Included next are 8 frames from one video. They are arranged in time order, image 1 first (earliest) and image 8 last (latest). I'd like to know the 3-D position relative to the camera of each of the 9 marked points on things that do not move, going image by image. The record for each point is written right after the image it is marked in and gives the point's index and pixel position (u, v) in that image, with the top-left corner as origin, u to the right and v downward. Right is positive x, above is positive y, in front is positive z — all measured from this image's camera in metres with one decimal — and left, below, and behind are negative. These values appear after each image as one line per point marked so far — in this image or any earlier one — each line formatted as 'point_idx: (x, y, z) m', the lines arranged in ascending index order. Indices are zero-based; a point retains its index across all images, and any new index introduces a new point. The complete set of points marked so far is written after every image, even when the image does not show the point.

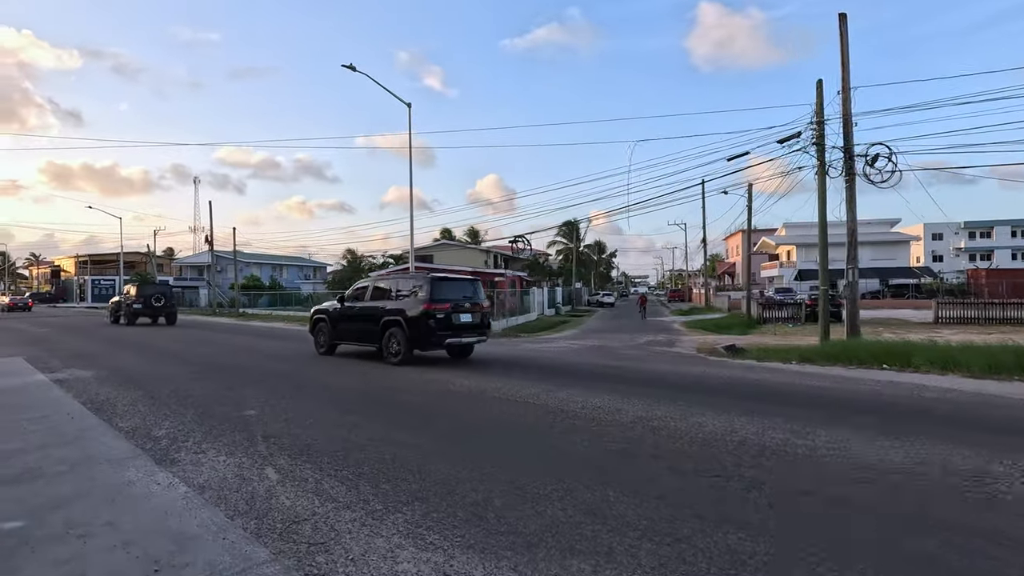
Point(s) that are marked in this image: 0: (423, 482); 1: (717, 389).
0: (-0.8, -1.8, +5.1) m
1: (+4.1, -2.0, +10.9) m
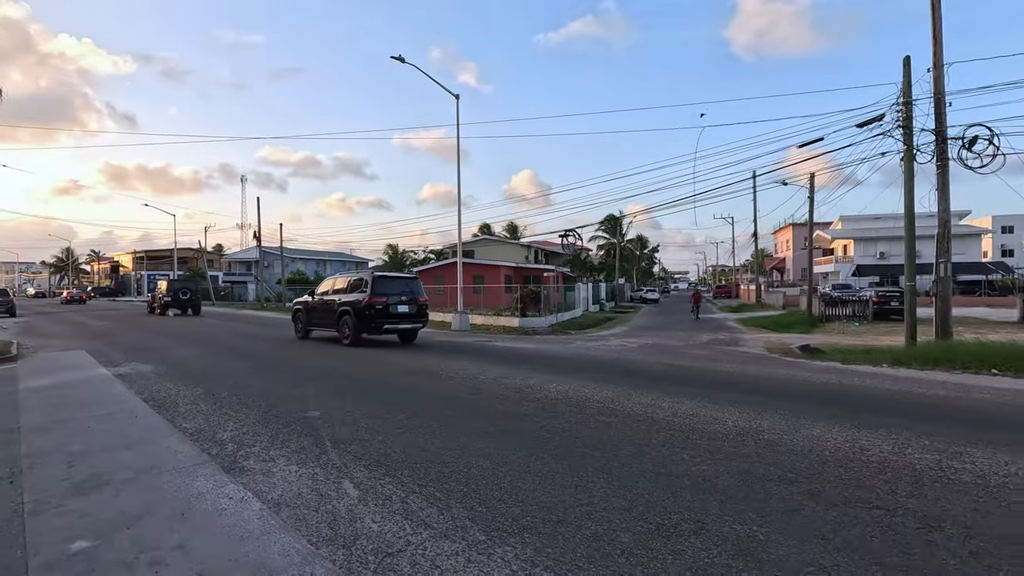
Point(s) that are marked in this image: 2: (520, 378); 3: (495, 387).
0: (+0.1, -1.8, +4.4) m
1: (+5.5, -2.0, +9.9) m
2: (+0.1, -1.8, +10.4) m
3: (-0.3, -1.8, +9.6) m
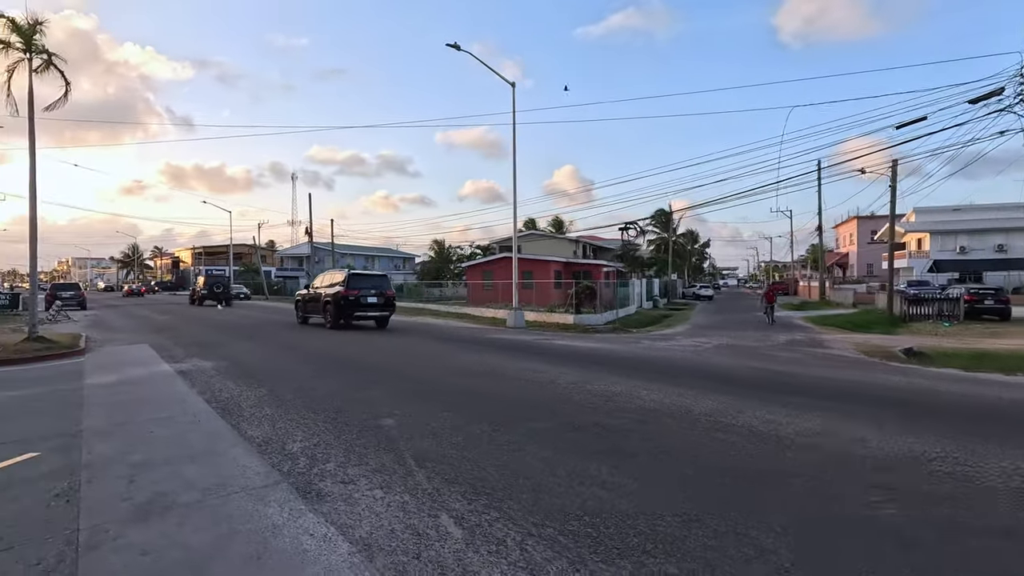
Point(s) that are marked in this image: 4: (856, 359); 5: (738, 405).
0: (+1.1, -1.7, +3.4) m
1: (+6.8, -1.9, +8.5) m
2: (+1.5, -1.7, +9.4) m
3: (+1.1, -1.7, +8.7) m
4: (+8.9, -1.9, +13.9) m
5: (+3.2, -1.7, +7.6) m
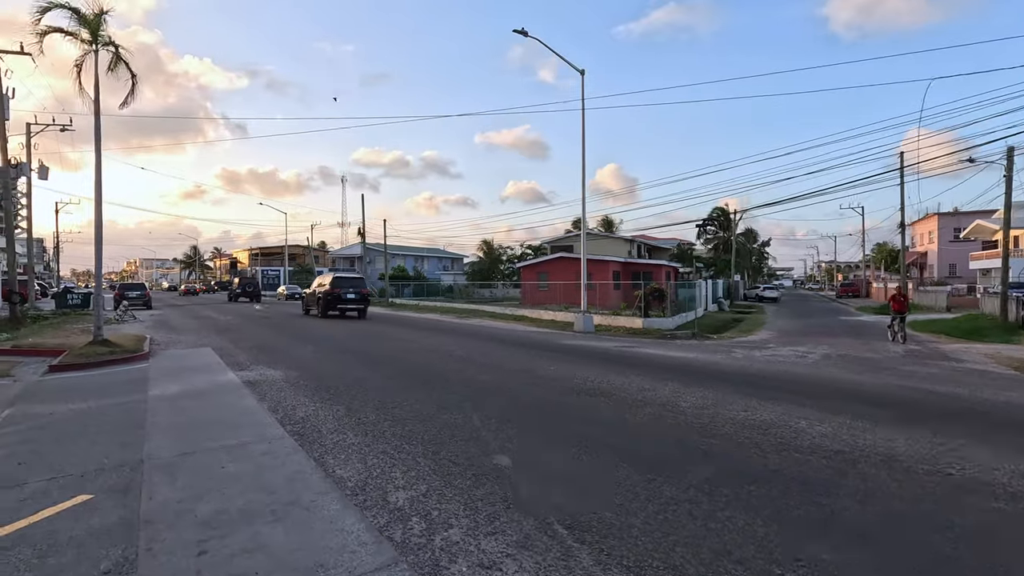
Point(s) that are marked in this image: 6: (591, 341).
0: (+2.3, -1.8, +1.8) m
1: (+8.4, -2.0, +6.4) m
2: (+3.2, -1.8, +7.8) m
3: (+2.7, -1.8, +7.1) m
4: (+10.9, -2.0, +11.6) m
5: (+4.8, -1.8, +5.9) m
6: (+2.8, -1.9, +19.1) m
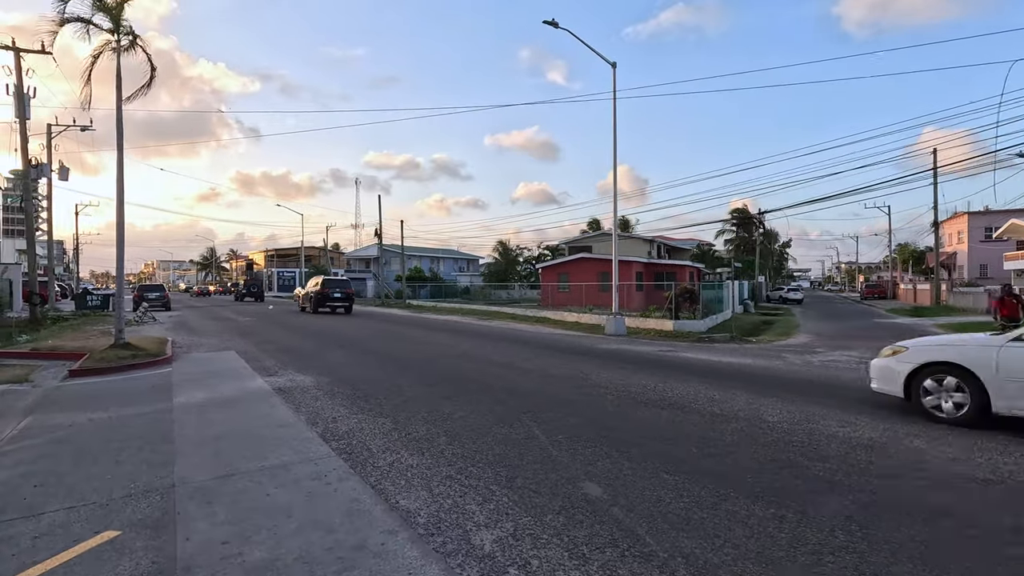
0: (+3.0, -1.8, +1.0) m
1: (+9.3, -2.0, +5.4) m
2: (+4.1, -1.8, +6.9) m
3: (+3.5, -1.8, +6.2) m
4: (+11.8, -2.0, +10.5) m
5: (+5.6, -1.7, +4.9) m
6: (+3.9, -1.9, +18.2) m
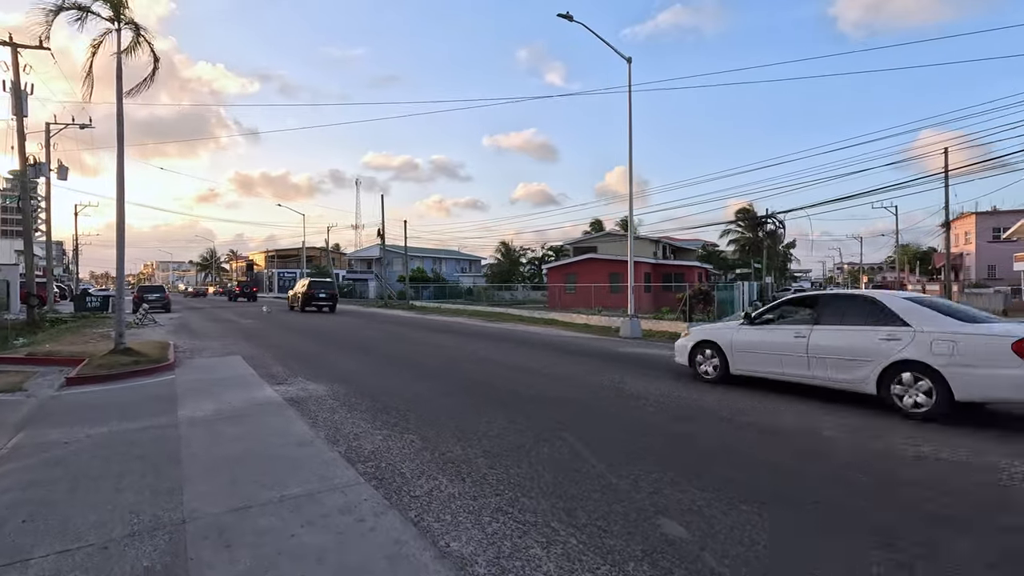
0: (+3.5, -1.8, +0.3) m
1: (+9.8, -2.0, +4.8) m
2: (+4.6, -1.8, +6.2) m
3: (+4.0, -1.8, +5.5) m
4: (+12.3, -2.0, +9.9) m
5: (+6.1, -1.8, +4.3) m
6: (+4.4, -2.0, +17.5) m
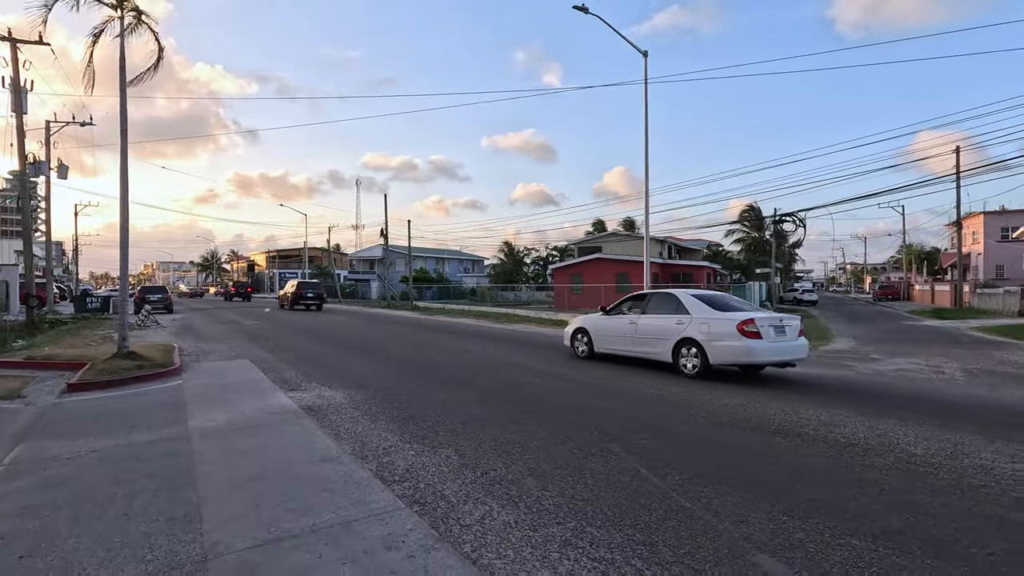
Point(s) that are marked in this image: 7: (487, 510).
0: (+4.0, -1.8, -0.3) m
1: (+10.3, -2.0, +4.2) m
2: (+5.1, -1.8, +5.6) m
3: (+4.5, -1.8, +4.9) m
4: (+12.8, -2.0, +9.3) m
5: (+6.6, -1.8, +3.7) m
6: (+4.9, -2.0, +17.0) m
7: (-0.2, -1.8, +4.4) m
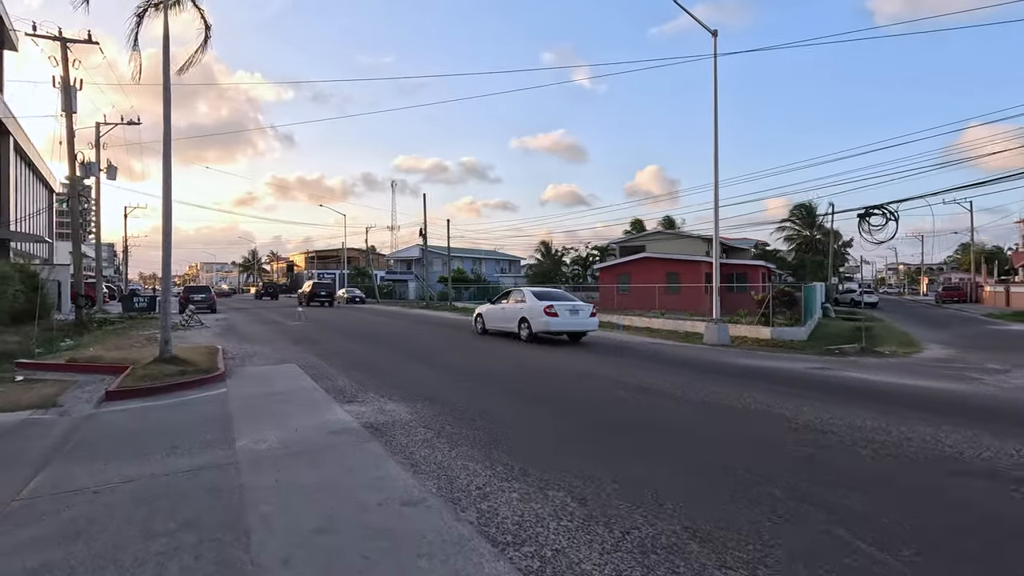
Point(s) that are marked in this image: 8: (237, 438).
0: (+4.8, -1.8, -1.9) m
1: (+11.3, -2.0, +2.2) m
2: (+6.2, -1.8, +3.9) m
3: (+5.6, -1.8, +3.3) m
4: (+14.2, -2.0, +7.2) m
5: (+7.6, -1.8, +1.9) m
6: (+6.7, -2.0, +15.2) m
7: (+0.8, -1.8, +3.1) m
8: (-3.4, -1.9, +6.6) m
